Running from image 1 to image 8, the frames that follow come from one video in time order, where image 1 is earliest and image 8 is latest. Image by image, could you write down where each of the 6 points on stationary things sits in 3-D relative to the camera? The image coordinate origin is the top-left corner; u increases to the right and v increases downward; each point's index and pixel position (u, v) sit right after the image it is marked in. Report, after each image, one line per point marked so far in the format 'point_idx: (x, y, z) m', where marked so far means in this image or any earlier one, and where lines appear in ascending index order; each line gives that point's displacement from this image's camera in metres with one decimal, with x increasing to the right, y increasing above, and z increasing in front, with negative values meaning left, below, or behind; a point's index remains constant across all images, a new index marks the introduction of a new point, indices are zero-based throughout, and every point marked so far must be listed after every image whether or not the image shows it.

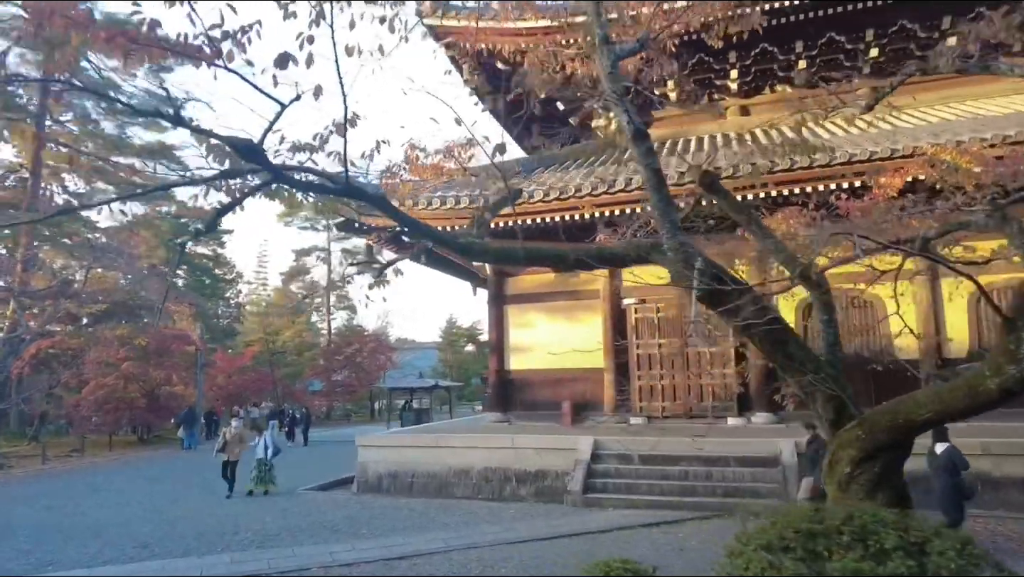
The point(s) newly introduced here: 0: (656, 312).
0: (+2.7, -0.4, +12.2) m
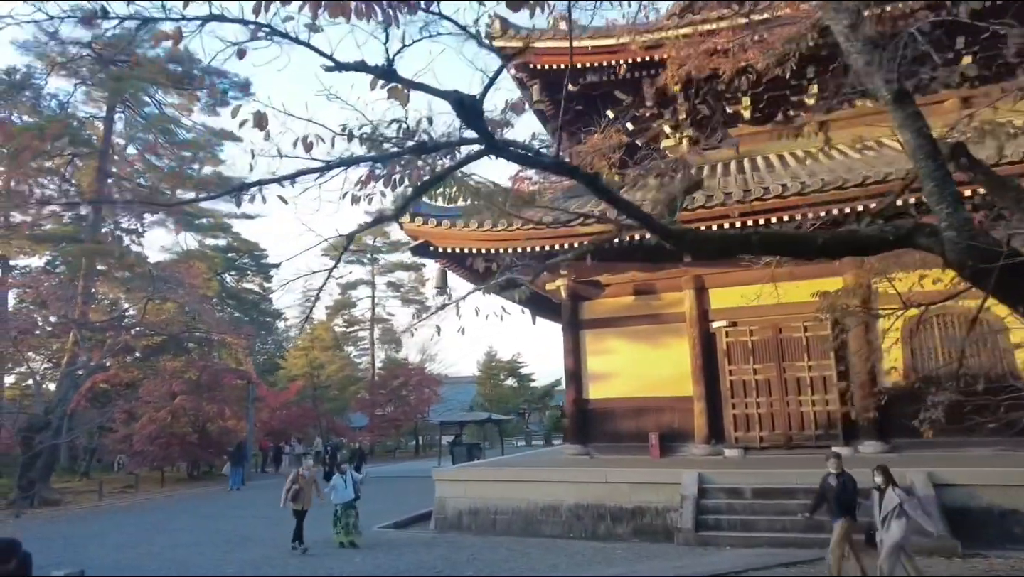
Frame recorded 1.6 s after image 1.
0: (+4.2, -0.8, +11.5) m
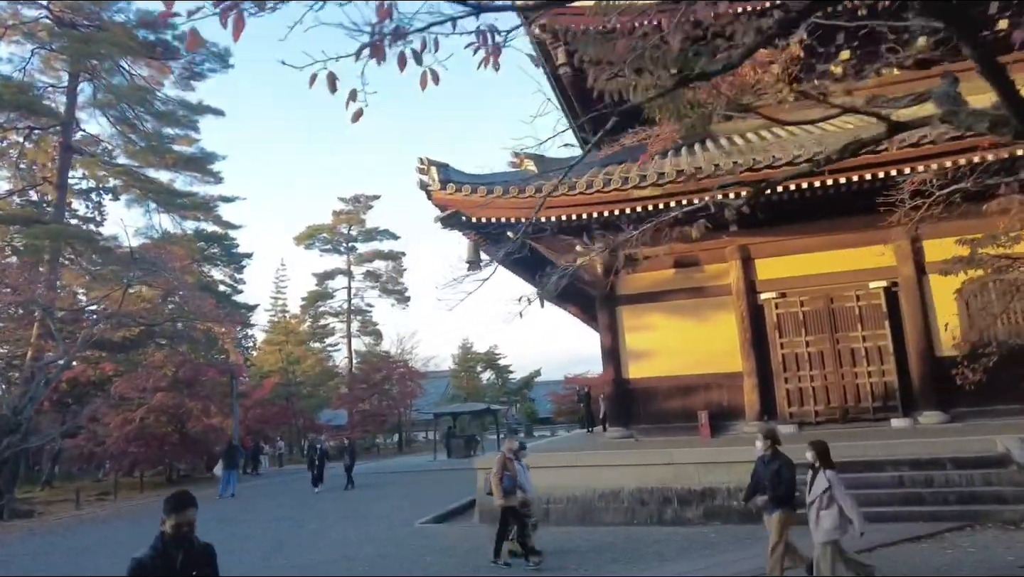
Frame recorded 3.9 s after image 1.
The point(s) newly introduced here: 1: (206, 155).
0: (+4.9, -0.3, +11.0) m
1: (-8.1, +3.5, +17.2) m
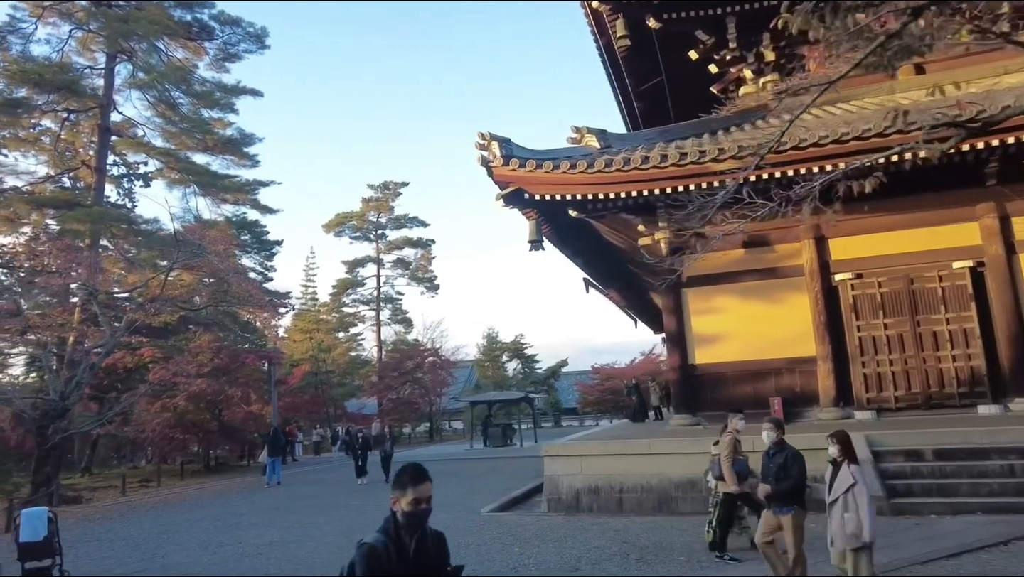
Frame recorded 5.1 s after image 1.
0: (+5.9, 0.0, +10.5) m
1: (-6.9, +3.9, +16.8) m
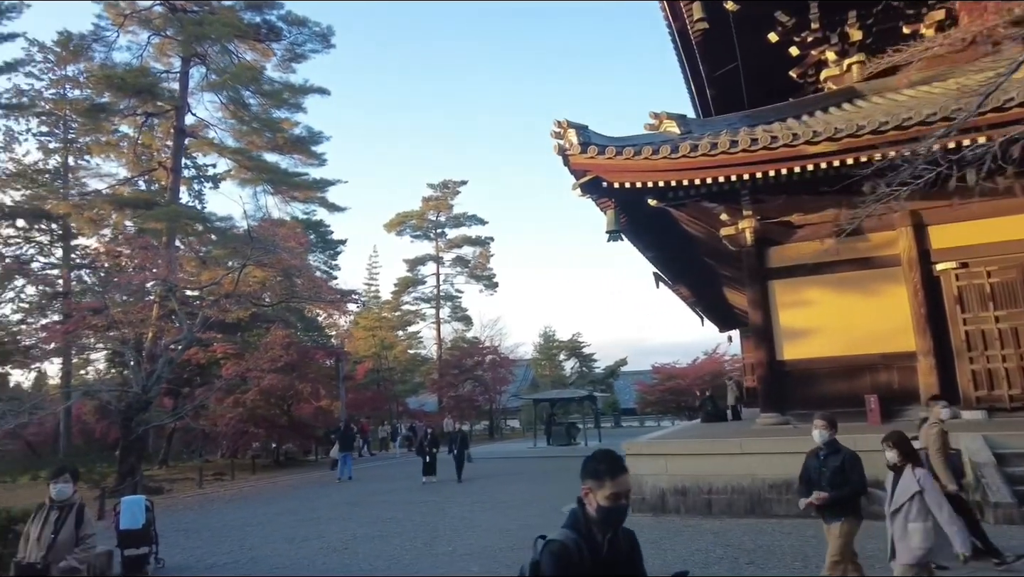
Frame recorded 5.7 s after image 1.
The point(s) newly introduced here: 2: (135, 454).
0: (+7.1, +0.2, +9.7) m
1: (-5.2, +4.0, +17.0) m
2: (-8.5, -3.7, +14.6) m
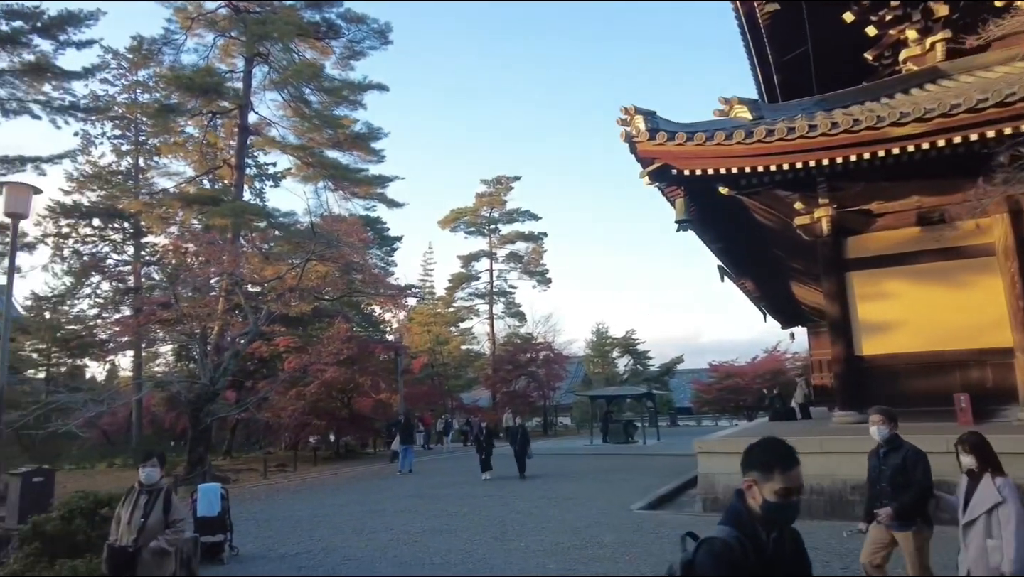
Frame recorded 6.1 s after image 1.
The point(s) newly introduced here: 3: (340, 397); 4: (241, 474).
0: (+8.0, +0.3, +8.9) m
1: (-3.7, +4.2, +17.1) m
2: (-7.2, -3.6, +15.0) m
3: (-4.8, -3.0, +18.3) m
4: (-6.6, -4.5, +15.7) m
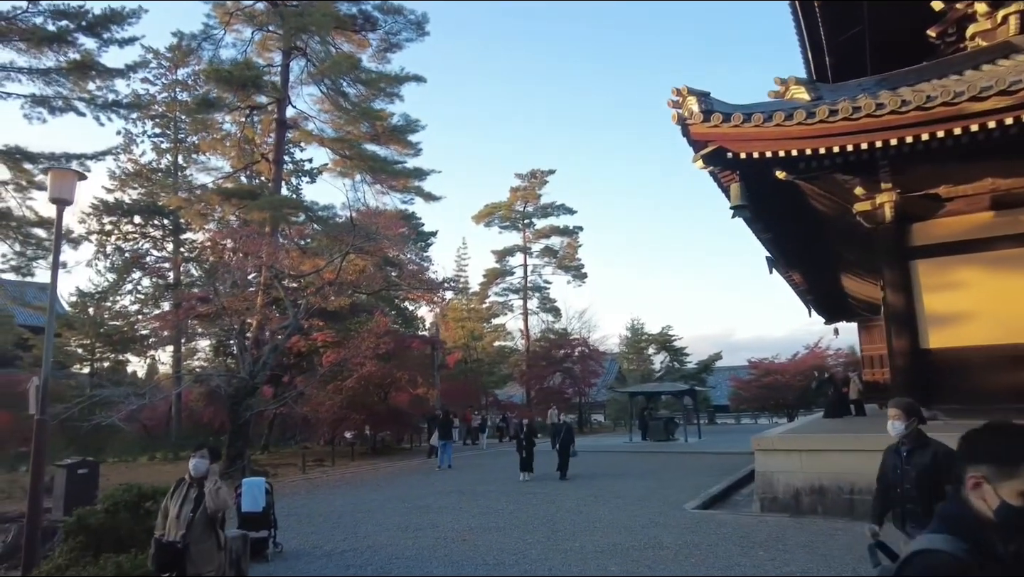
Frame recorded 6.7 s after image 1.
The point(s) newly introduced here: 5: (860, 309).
0: (+8.6, +0.5, +8.2) m
1: (-2.8, +4.3, +17.0) m
2: (-6.2, -3.5, +15.0) m
3: (-3.8, -2.9, +18.2) m
4: (-5.6, -4.3, +15.6) m
5: (+10.3, -0.6, +19.3) m
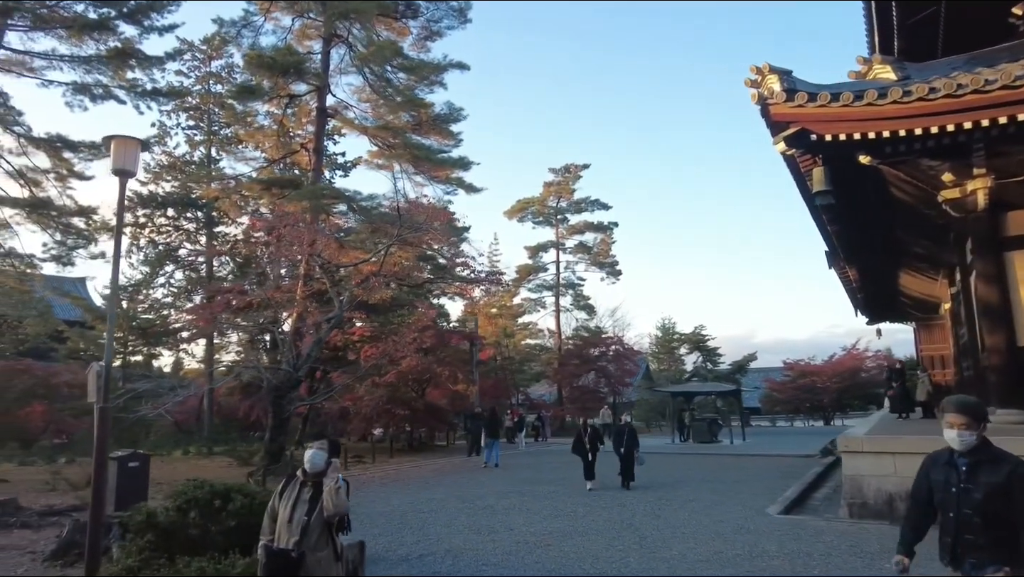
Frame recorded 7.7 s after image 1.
0: (+9.5, +0.5, +7.5) m
1: (-1.6, +4.5, +16.5) m
2: (-5.2, -3.3, +14.7) m
3: (-2.7, -2.7, +17.8) m
4: (-4.6, -4.2, +15.3) m
5: (+11.4, -0.6, +18.5) m
